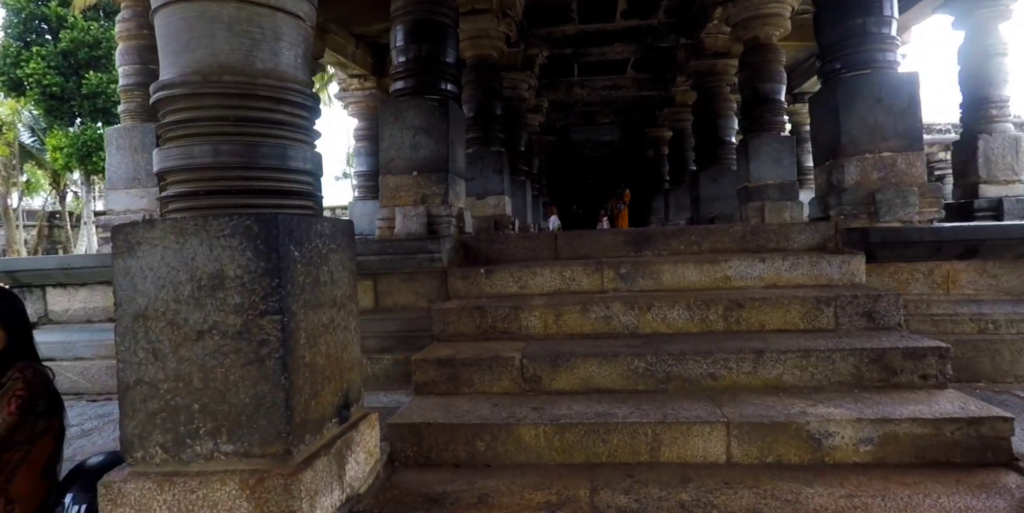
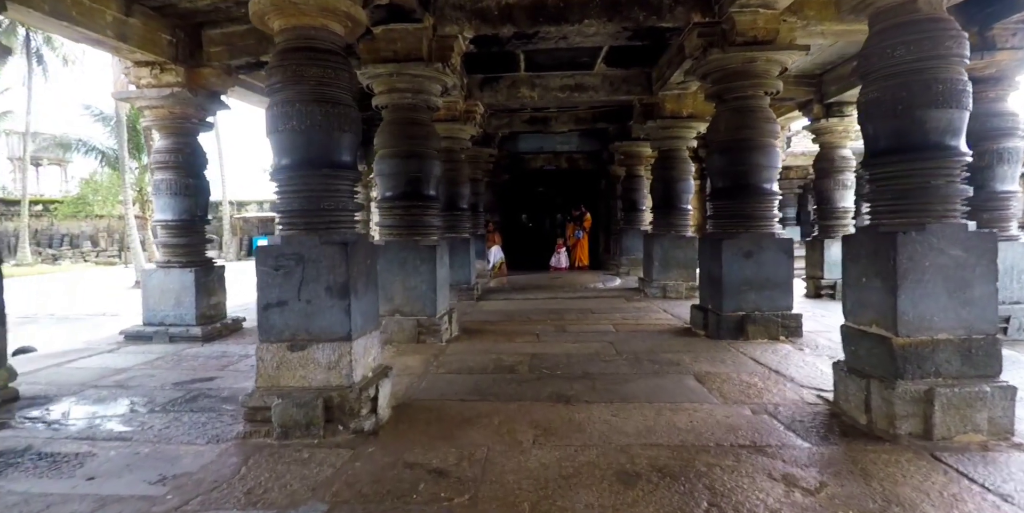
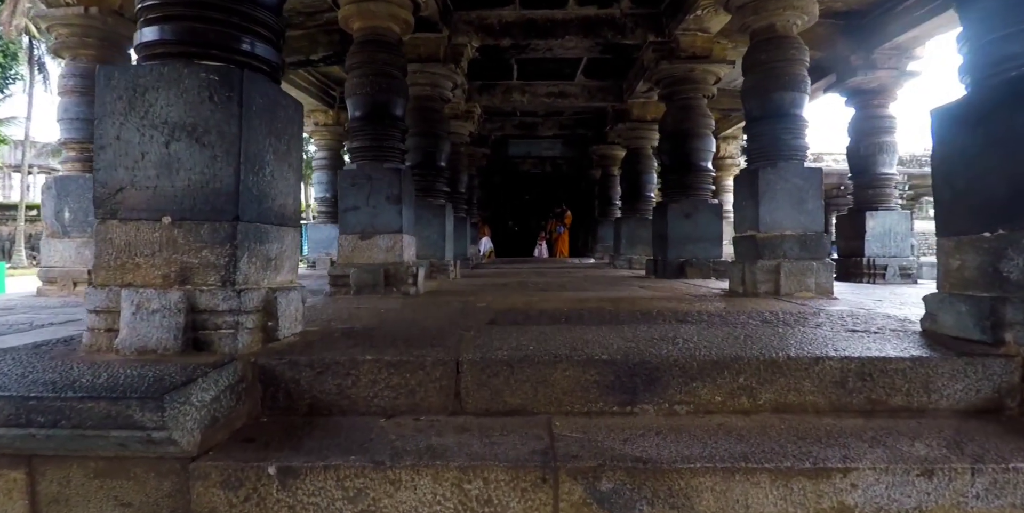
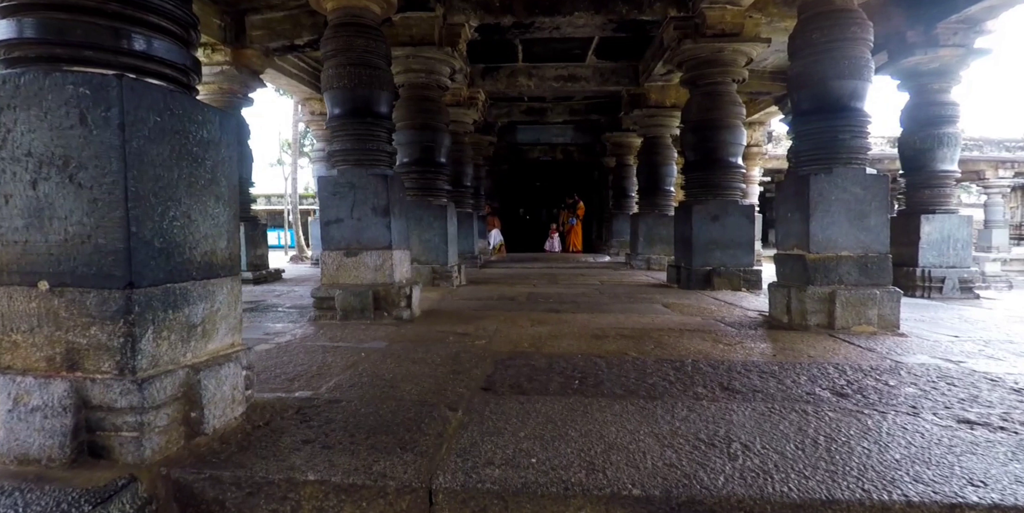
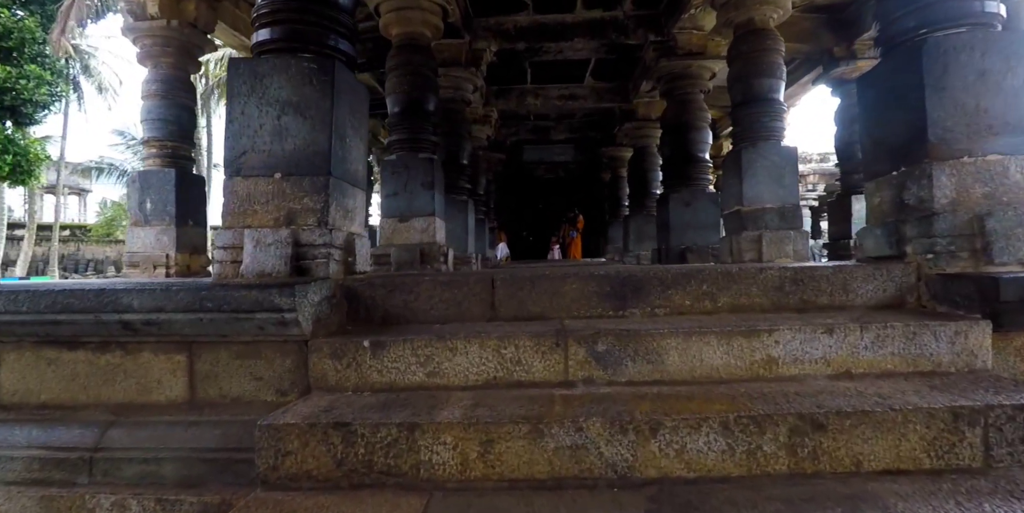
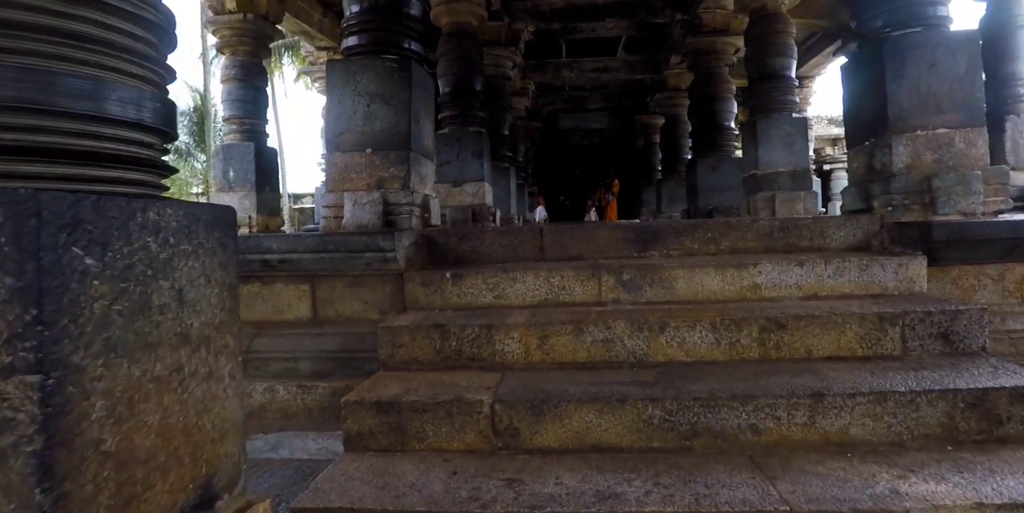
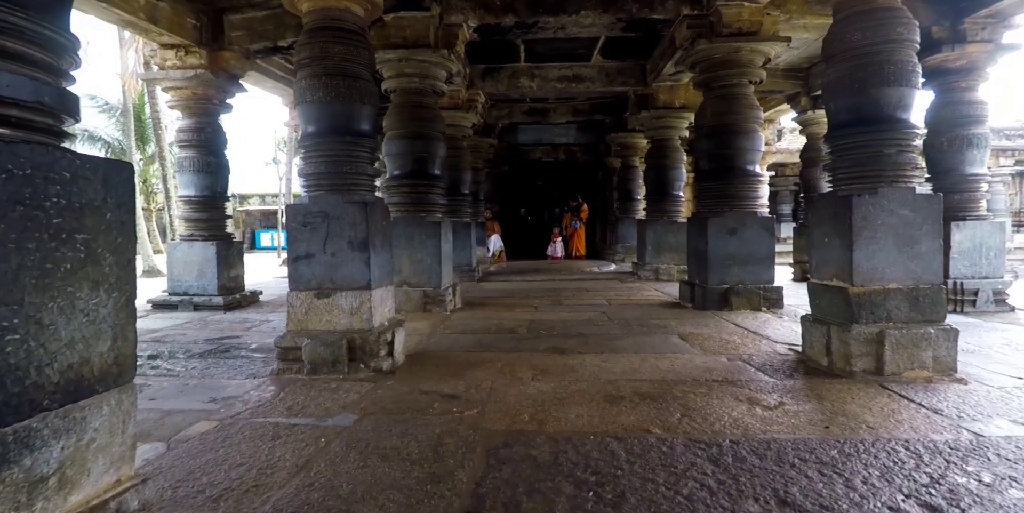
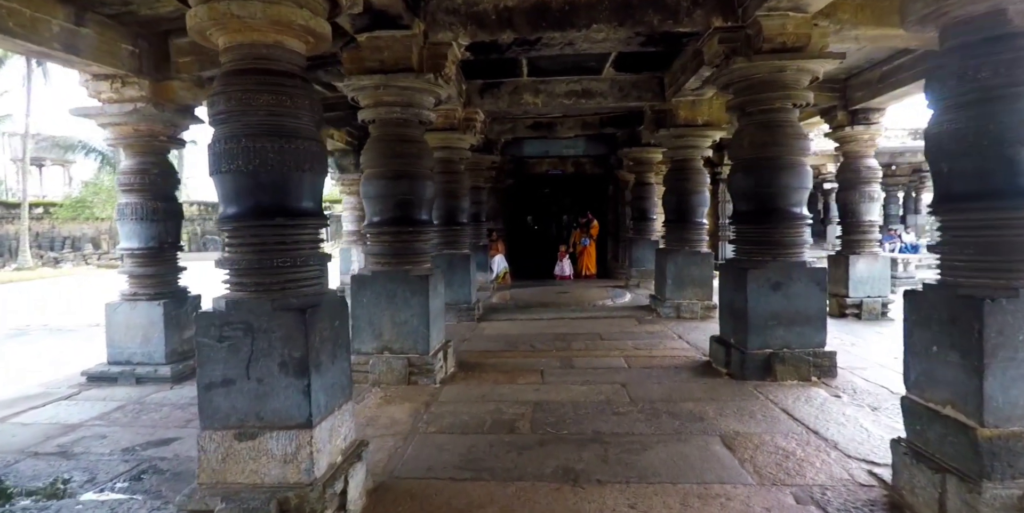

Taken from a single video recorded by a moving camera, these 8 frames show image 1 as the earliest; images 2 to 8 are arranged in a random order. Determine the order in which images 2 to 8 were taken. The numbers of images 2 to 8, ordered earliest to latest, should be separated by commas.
6, 5, 3, 4, 7, 2, 8
